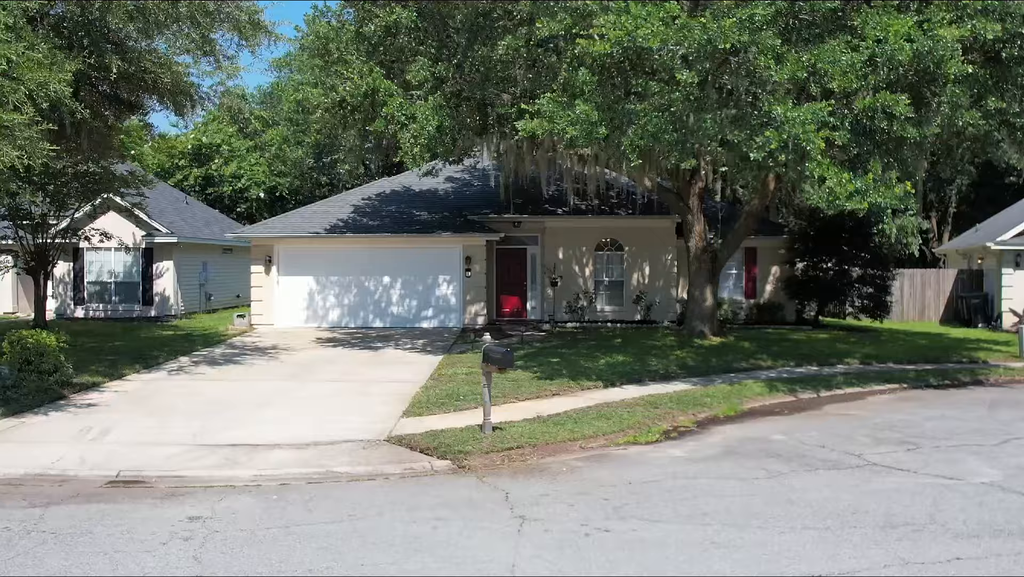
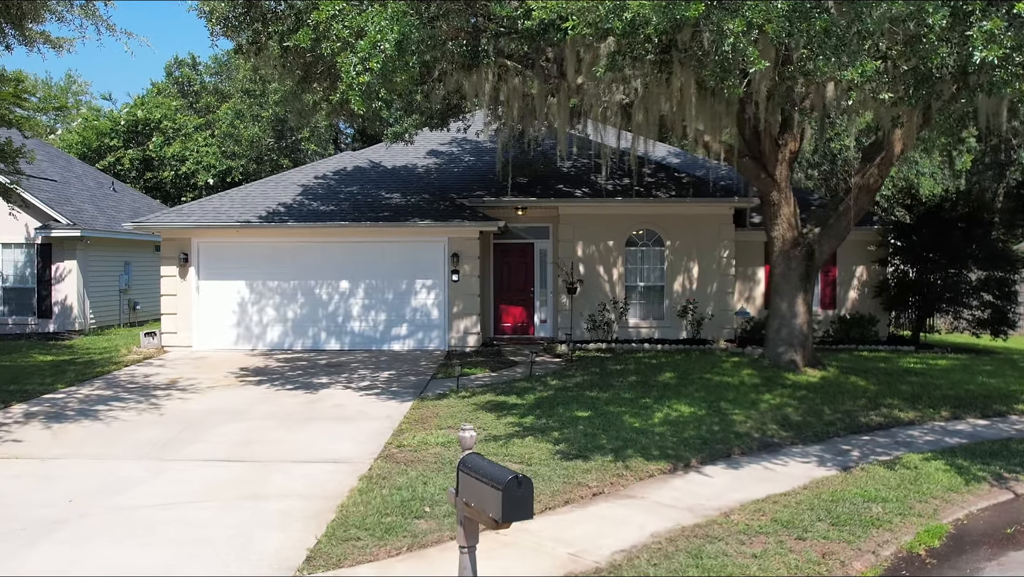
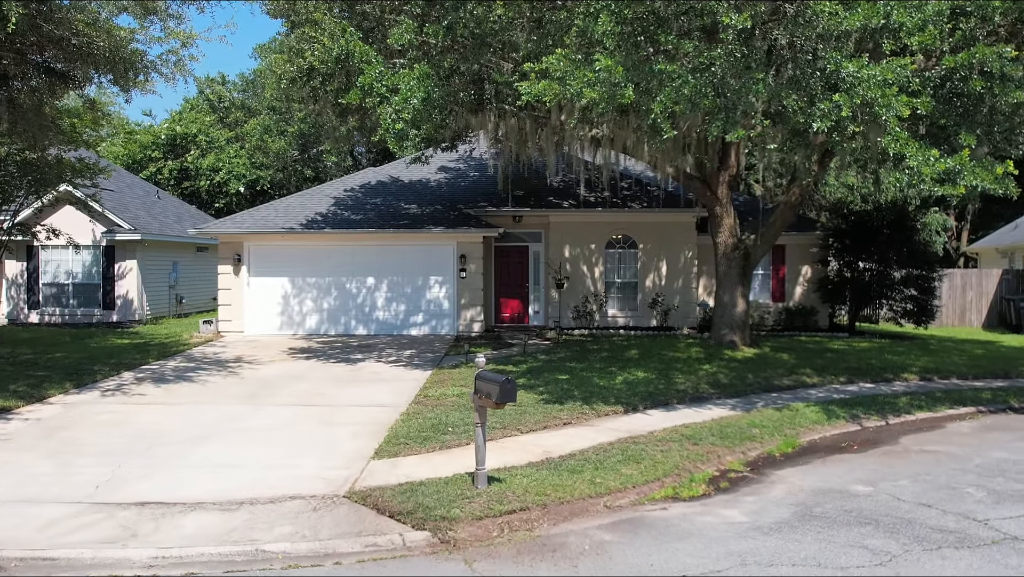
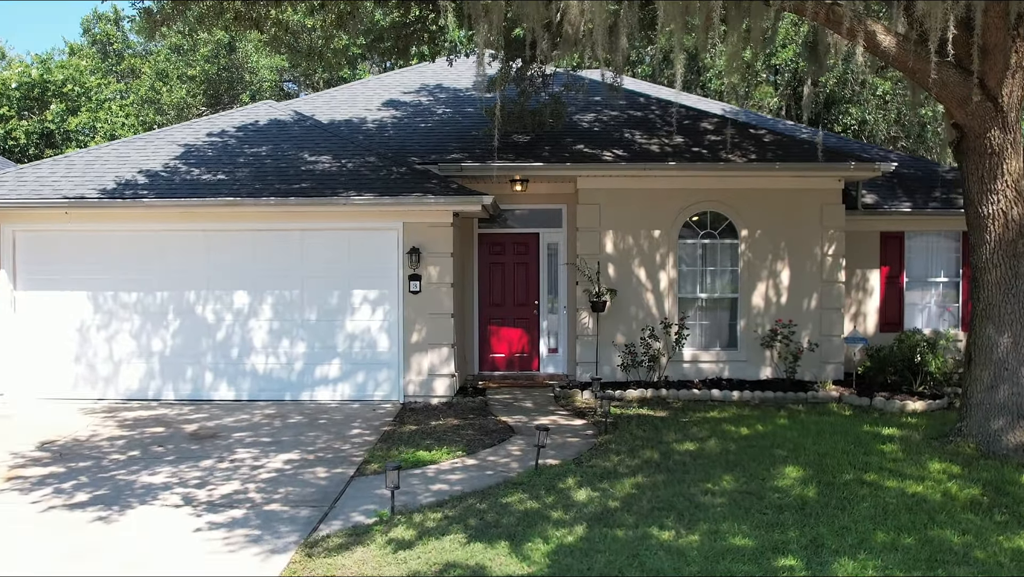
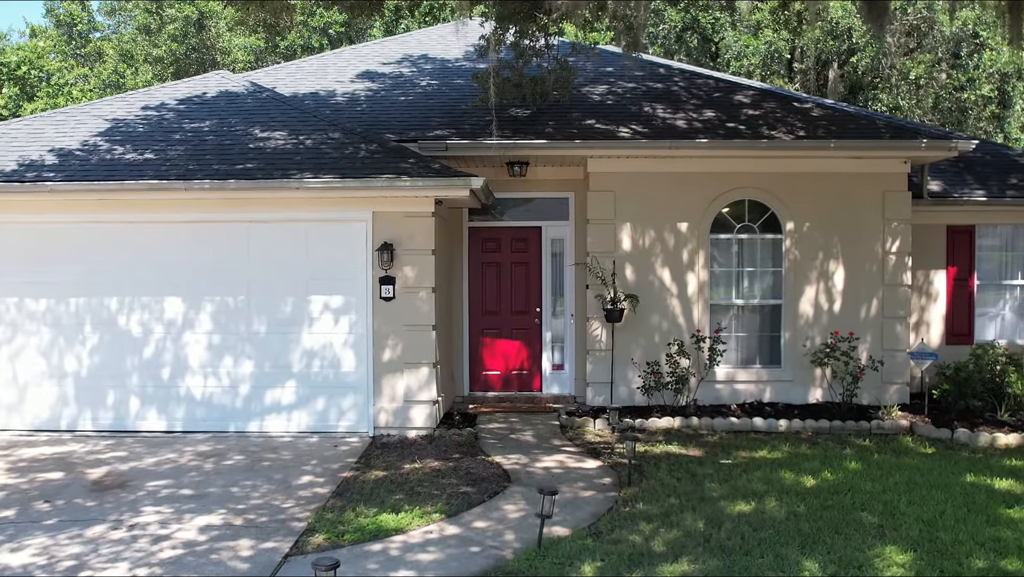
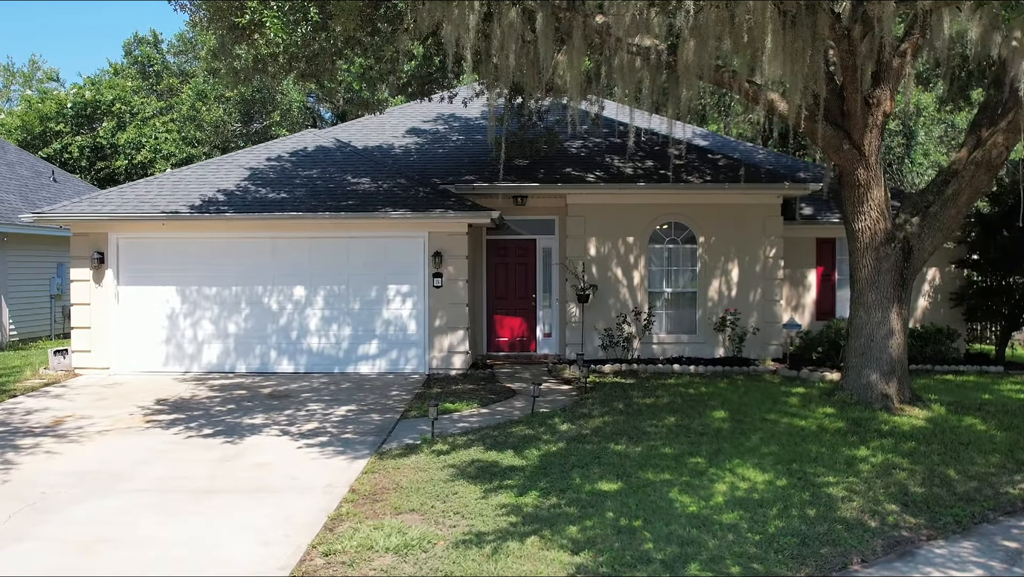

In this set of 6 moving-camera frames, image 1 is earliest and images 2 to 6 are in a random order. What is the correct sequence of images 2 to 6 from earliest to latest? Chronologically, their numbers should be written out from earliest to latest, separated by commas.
3, 2, 6, 4, 5
